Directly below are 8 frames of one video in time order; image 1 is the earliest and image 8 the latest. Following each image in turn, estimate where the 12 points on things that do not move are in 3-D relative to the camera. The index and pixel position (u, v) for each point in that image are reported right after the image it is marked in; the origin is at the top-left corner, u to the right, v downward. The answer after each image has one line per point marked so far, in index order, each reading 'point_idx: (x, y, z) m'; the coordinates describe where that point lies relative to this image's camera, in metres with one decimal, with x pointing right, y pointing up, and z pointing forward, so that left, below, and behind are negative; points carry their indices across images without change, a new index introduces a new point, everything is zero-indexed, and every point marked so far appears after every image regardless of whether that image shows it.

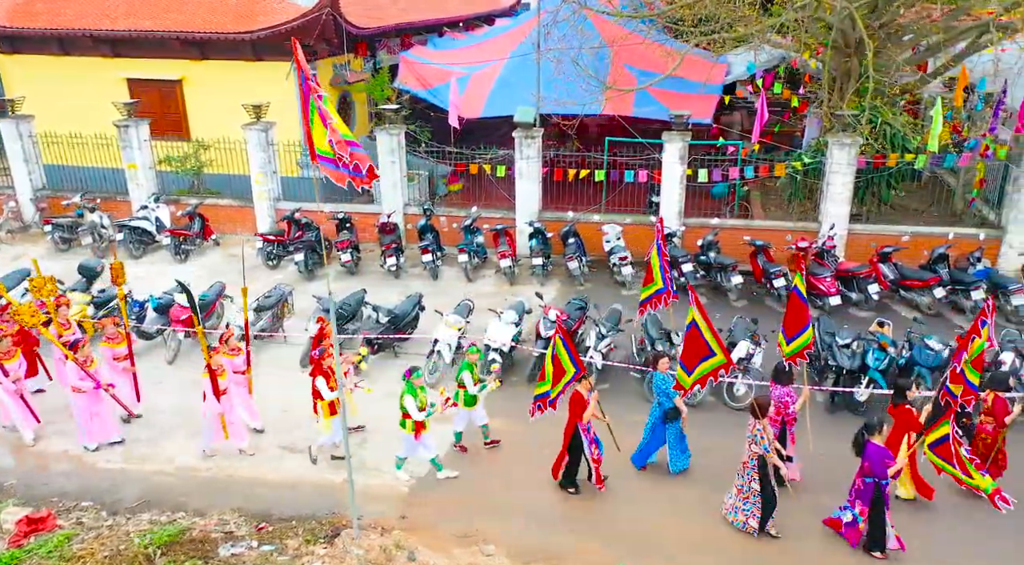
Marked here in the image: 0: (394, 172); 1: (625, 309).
0: (-2.0, +1.8, +11.7) m
1: (+1.5, -0.4, +9.5) m
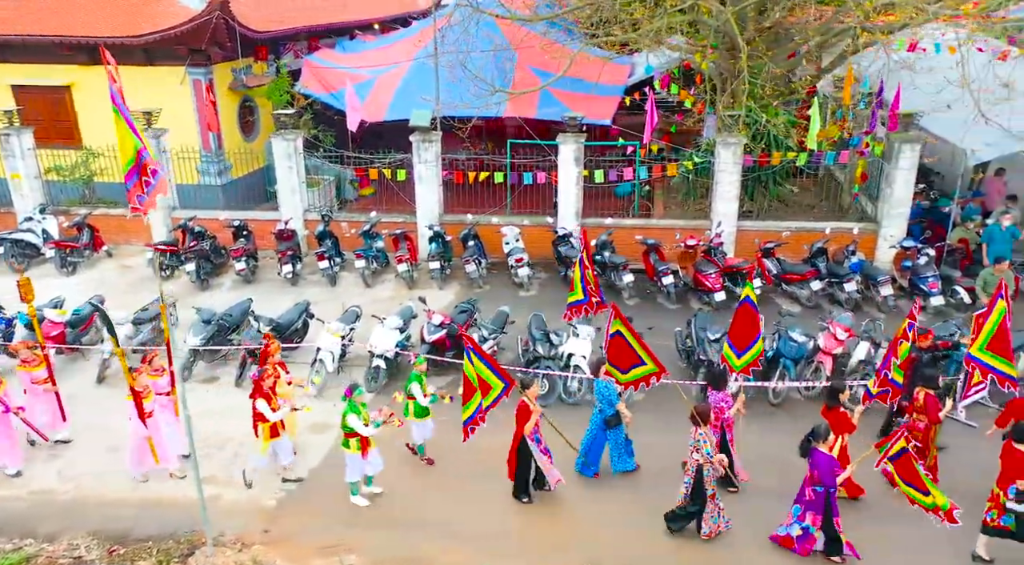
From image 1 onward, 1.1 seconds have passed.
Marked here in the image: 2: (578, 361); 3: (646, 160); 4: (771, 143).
0: (-3.6, +1.7, +11.5) m
1: (+0.1, -0.4, +9.6) m
2: (+0.7, -0.8, +7.2) m
3: (+2.1, +1.9, +11.1) m
4: (+3.9, +2.1, +10.7) m
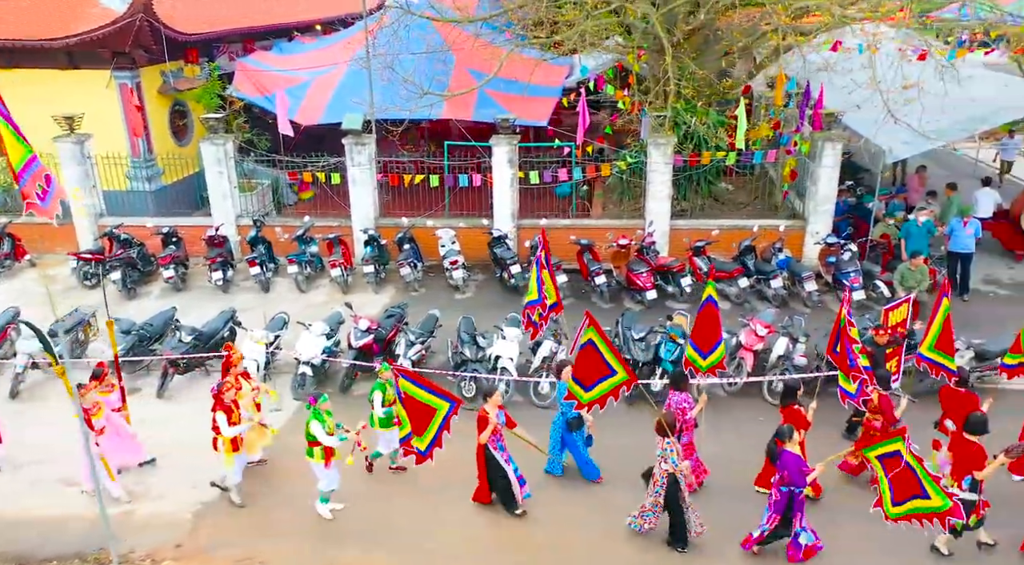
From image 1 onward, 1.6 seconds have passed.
0: (-4.6, +1.6, +11.2) m
1: (-0.8, -0.5, +9.5) m
2: (-0.1, -0.8, +7.2) m
3: (+1.1, +1.9, +11.1) m
4: (+2.9, +2.2, +10.9) m
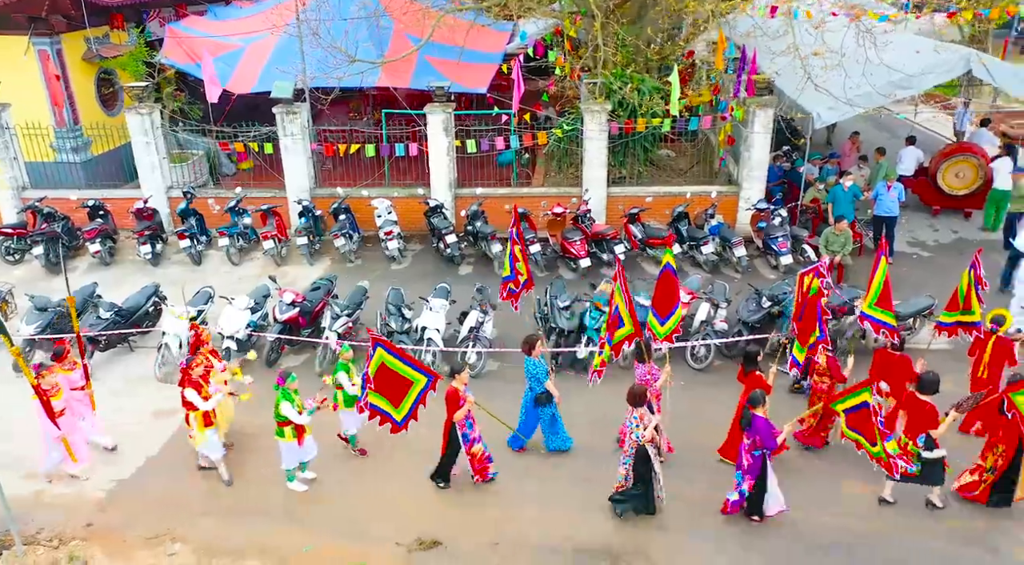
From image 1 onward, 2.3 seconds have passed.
0: (-5.6, +2.0, +10.9) m
1: (-1.7, -0.1, +9.5) m
2: (-0.8, -0.5, +7.2) m
3: (+0.1, +2.4, +11.0) m
4: (+1.9, +2.7, +10.8) m
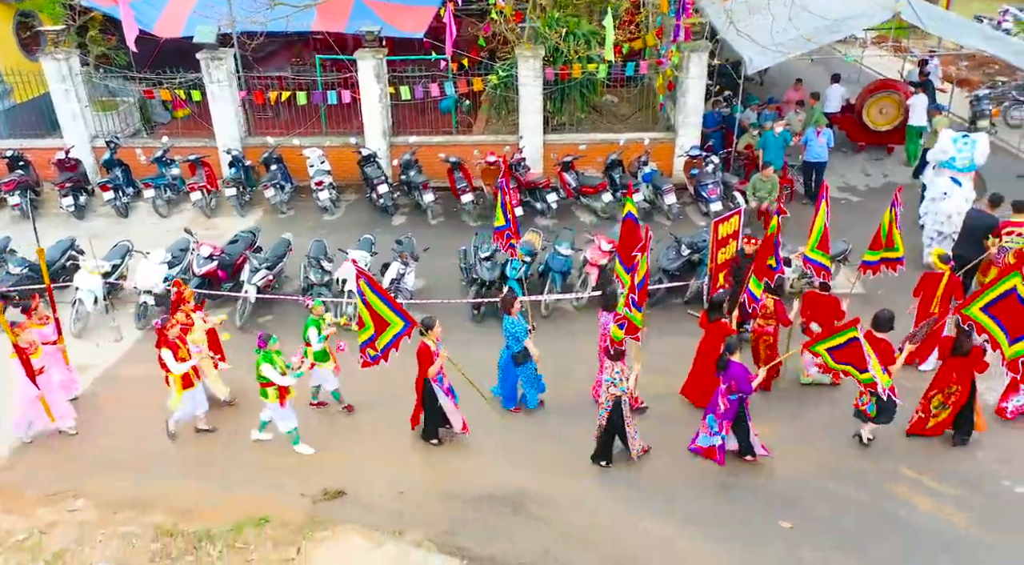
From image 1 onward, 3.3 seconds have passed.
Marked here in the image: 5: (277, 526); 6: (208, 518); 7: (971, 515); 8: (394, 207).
0: (-6.6, +2.7, +10.5) m
1: (-2.6, +0.6, +9.4) m
2: (-1.6, 0.0, +7.1) m
3: (-0.9, +3.2, +10.8) m
4: (+1.0, +3.5, +10.7) m
5: (-1.6, -1.7, +4.9) m
6: (-2.2, -1.7, +5.0) m
7: (+3.0, -1.5, +4.6) m
8: (-1.7, +1.1, +10.0) m
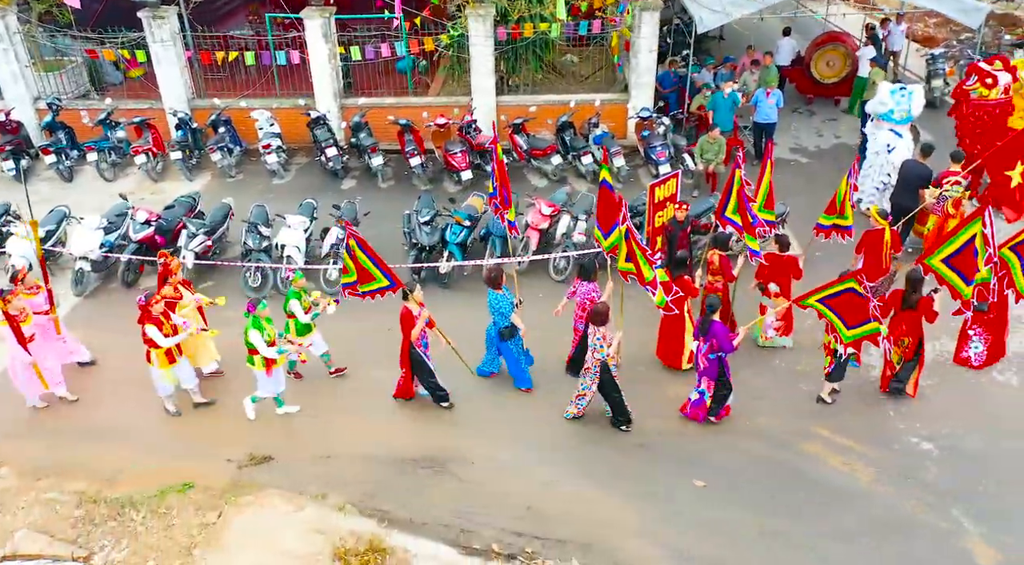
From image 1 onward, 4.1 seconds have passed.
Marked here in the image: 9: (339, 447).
0: (-7.3, +3.2, +10.2) m
1: (-3.2, +1.1, +9.3) m
2: (-2.2, +0.3, +7.1) m
3: (-1.6, +3.8, +10.6) m
4: (+0.2, +4.0, +10.5) m
5: (-2.2, -1.5, +5.0) m
6: (-2.7, -1.4, +5.0) m
7: (+2.5, -1.3, +4.8) m
8: (-2.4, +1.6, +9.9) m
9: (-1.3, -1.2, +5.3) m
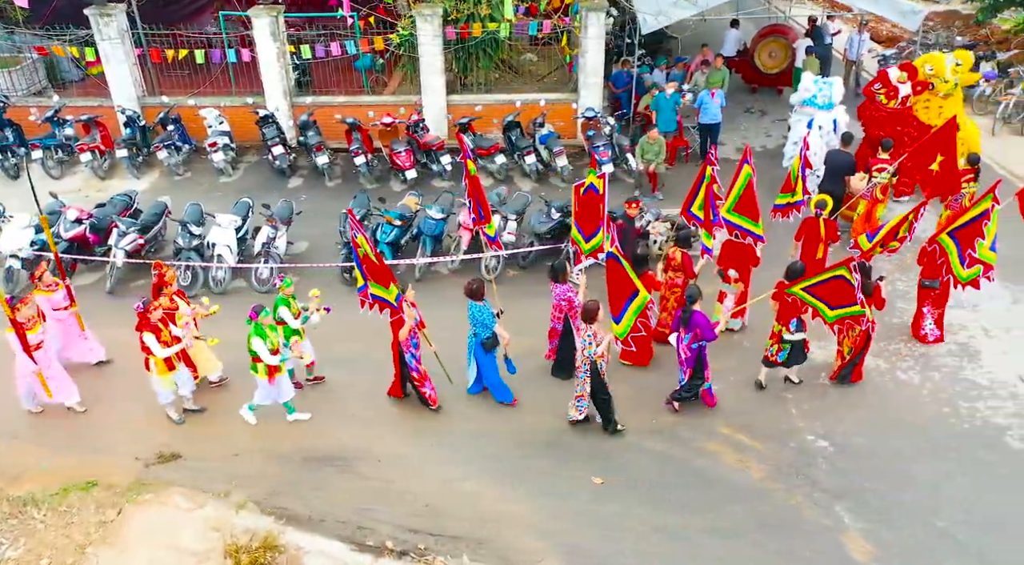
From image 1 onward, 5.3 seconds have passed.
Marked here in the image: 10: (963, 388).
0: (-8.0, +3.2, +10.1) m
1: (-4.0, +1.1, +9.3) m
2: (-3.0, +0.3, +7.1) m
3: (-2.3, +3.8, +10.6) m
4: (-0.5, +4.0, +10.5) m
5: (-2.9, -1.5, +5.0) m
6: (-3.4, -1.4, +5.0) m
7: (+1.8, -1.3, +4.9) m
8: (-3.1, +1.6, +9.9) m
9: (-2.0, -1.2, +5.4) m
10: (+3.4, -0.8, +5.4) m
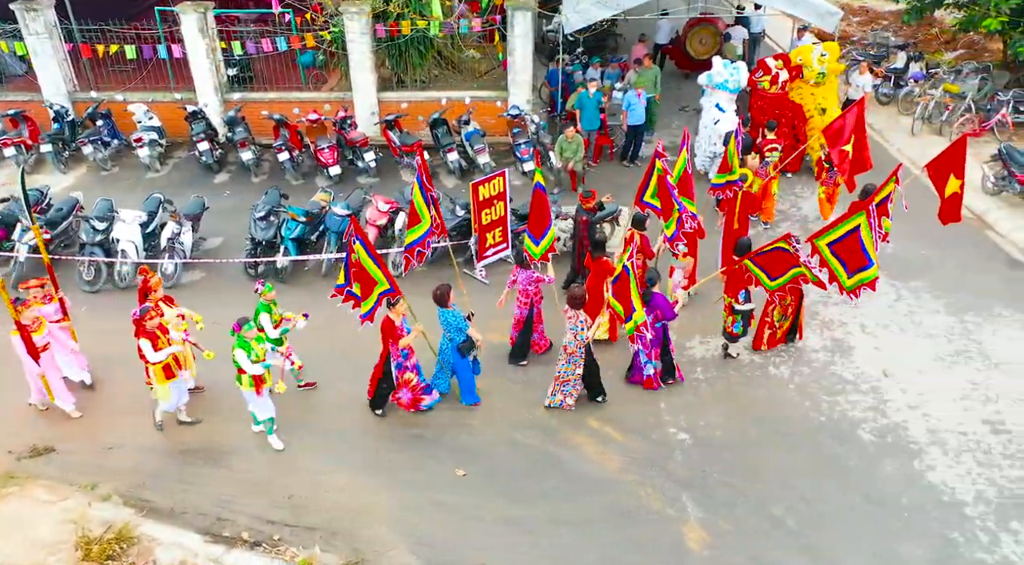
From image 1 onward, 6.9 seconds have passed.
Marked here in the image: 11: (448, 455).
0: (-9.1, +3.3, +10.1) m
1: (-5.0, +1.1, +9.3) m
2: (-4.0, +0.4, +7.1) m
3: (-3.4, +3.8, +10.6) m
4: (-1.5, +4.1, +10.5) m
5: (-3.9, -1.4, +5.0) m
6: (-4.4, -1.4, +5.1) m
7: (+0.8, -1.3, +4.9) m
8: (-4.1, +1.7, +10.0) m
9: (-3.0, -1.2, +5.4) m
10: (+2.5, -0.8, +5.5) m
11: (-0.5, -1.3, +5.2) m
